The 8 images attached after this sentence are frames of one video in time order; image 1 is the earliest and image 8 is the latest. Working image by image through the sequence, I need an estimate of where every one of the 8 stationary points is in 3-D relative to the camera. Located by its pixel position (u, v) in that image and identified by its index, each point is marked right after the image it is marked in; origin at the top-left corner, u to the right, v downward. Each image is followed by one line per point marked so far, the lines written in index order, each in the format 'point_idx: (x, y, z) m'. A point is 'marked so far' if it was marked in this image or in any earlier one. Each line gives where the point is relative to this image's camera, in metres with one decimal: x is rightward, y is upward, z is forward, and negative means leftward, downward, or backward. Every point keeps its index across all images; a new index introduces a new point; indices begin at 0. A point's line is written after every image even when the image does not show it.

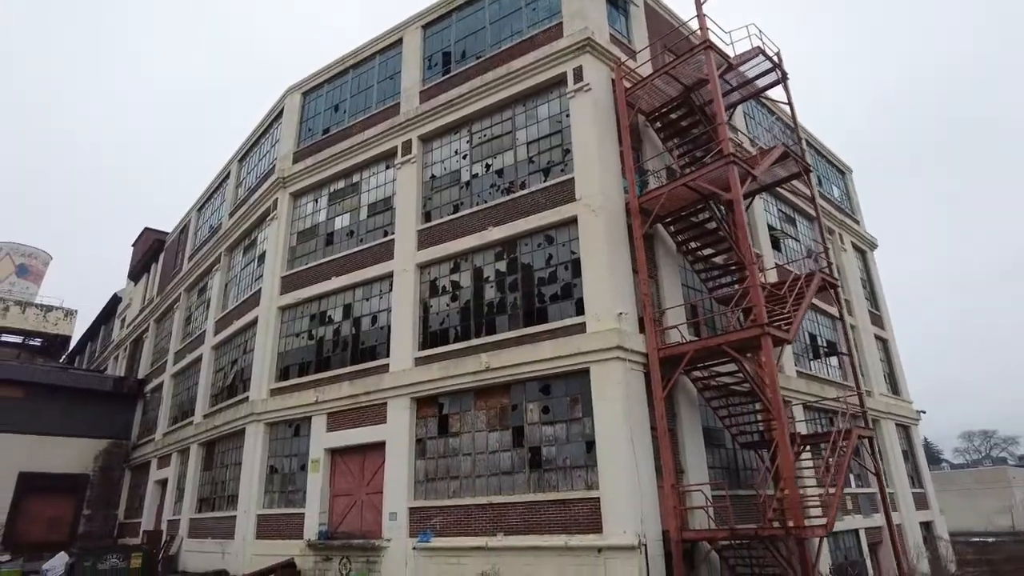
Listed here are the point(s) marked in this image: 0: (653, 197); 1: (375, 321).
0: (+2.6, +1.7, +12.3) m
1: (-3.1, -0.8, +14.8) m
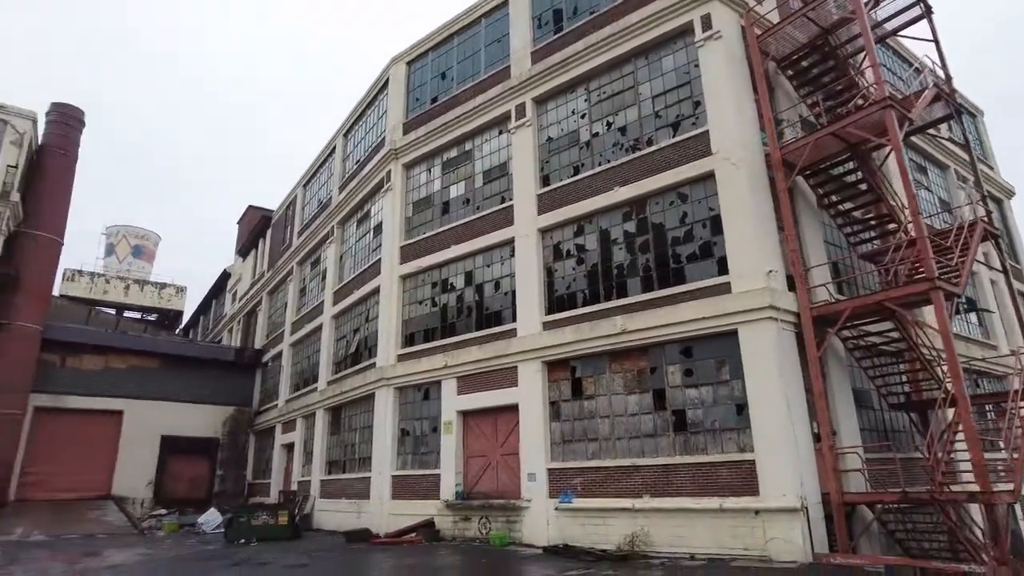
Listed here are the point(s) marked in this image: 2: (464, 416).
0: (+5.0, +2.5, +11.6) m
1: (-0.3, 0.0, +14.9) m
2: (-1.1, -2.9, +14.6) m
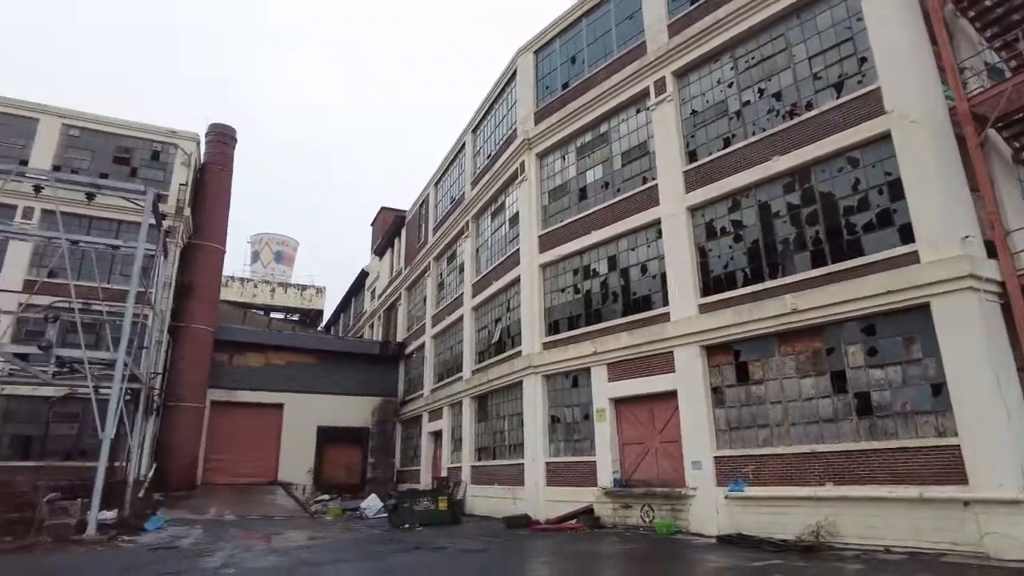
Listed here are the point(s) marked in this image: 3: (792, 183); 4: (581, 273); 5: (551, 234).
0: (+7.5, +3.0, +10.4) m
1: (+3.0, +0.4, +14.5) m
2: (+2.3, -2.5, +14.4) m
3: (+5.2, +1.9, +12.2) m
4: (+1.7, +0.4, +16.2) m
5: (+1.0, +1.4, +17.4) m
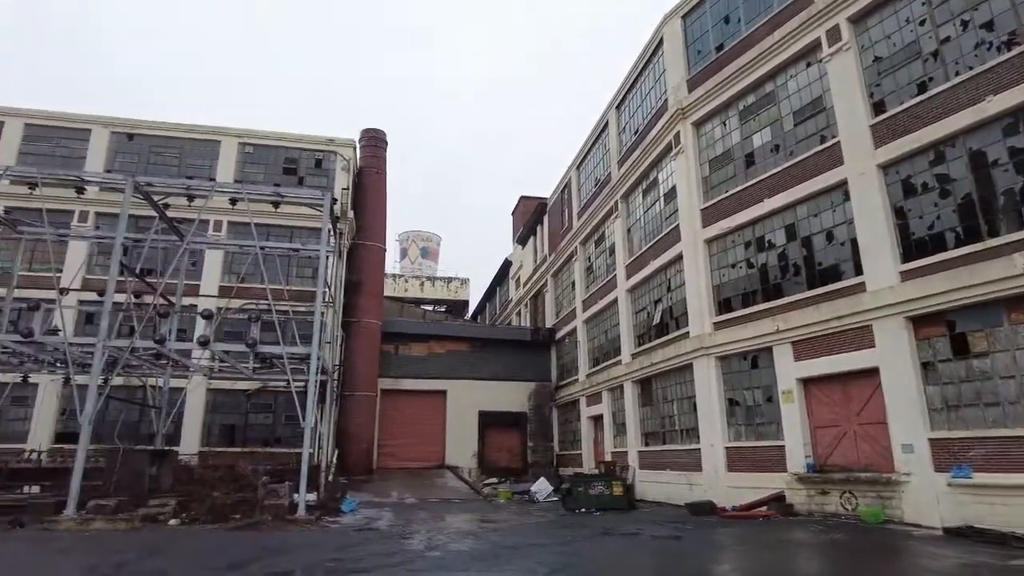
0: (+9.9, +3.8, +8.3) m
1: (+6.4, +1.0, +13.3) m
2: (+5.9, -1.9, +13.4) m
3: (+8.0, +2.6, +10.5) m
4: (+5.6, +1.0, +15.2) m
5: (+5.1, +2.0, +16.4) m
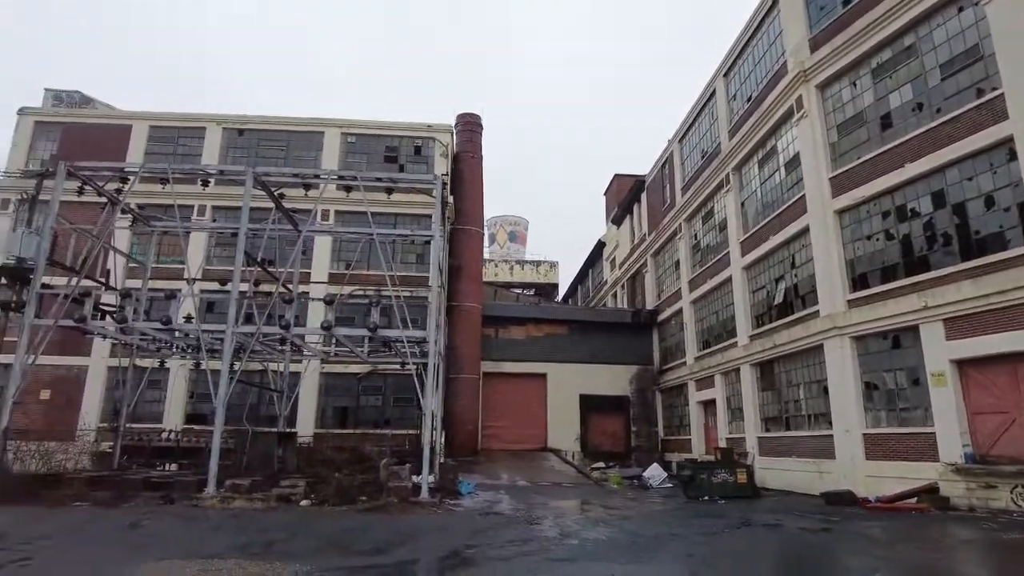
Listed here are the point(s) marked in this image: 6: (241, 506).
0: (+11.4, +4.2, +6.4) m
1: (+8.7, +1.5, +11.9) m
2: (+8.2, -1.4, +12.1) m
3: (+9.9, +3.1, +8.9) m
4: (+8.0, +1.5, +13.9) m
5: (+7.7, +2.6, +15.2) m
6: (-4.8, -3.9, +11.6) m
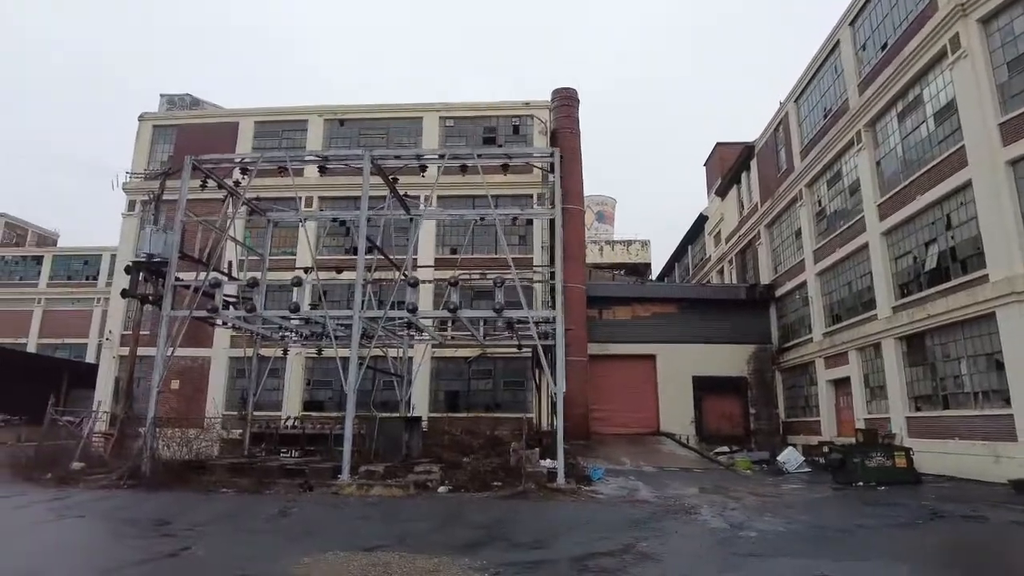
0: (+12.8, +4.9, +4.1) m
1: (+10.9, +2.3, +10.0) m
2: (+10.6, -0.6, +10.3) m
3: (+11.6, +3.8, +6.8) m
4: (+10.5, +2.3, +12.0) m
5: (+10.3, +3.4, +13.3) m
6: (-2.3, -3.6, +11.4) m
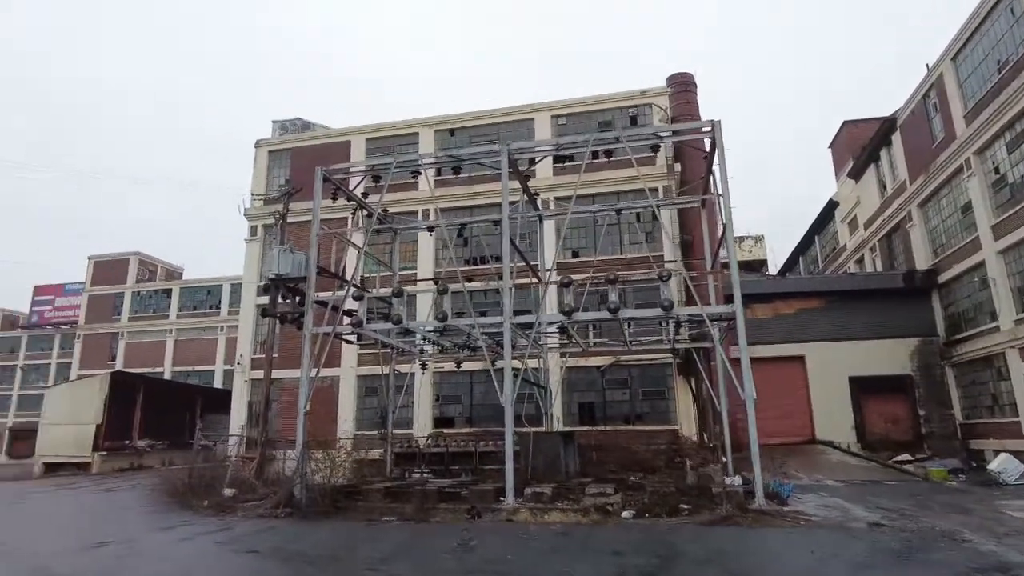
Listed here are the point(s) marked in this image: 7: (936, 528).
0: (+14.2, +5.9, +1.0) m
1: (+13.2, +3.1, +7.0) m
2: (+13.1, +0.1, +7.2) m
3: (+13.4, +4.7, +3.8) m
4: (+13.1, +3.1, +9.1) m
5: (+13.0, +4.1, +10.4) m
6: (+0.7, -3.6, +10.1) m
7: (+6.0, -3.3, +9.3) m
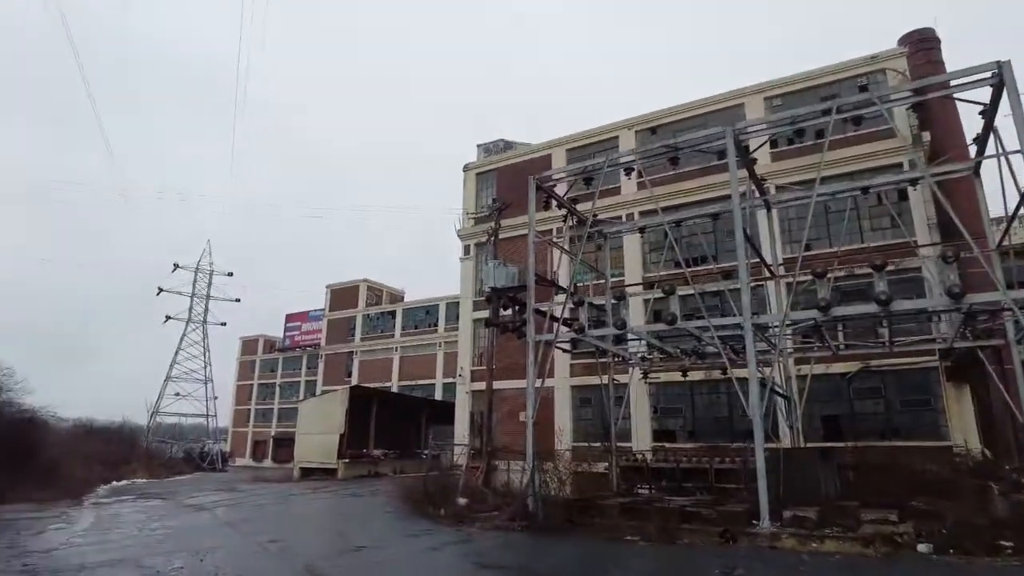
0: (+13.9, +6.9, -3.8) m
1: (+14.9, +4.0, +2.2) m
2: (+15.0, +1.0, +2.4) m
3: (+14.1, +5.6, -0.9) m
4: (+15.4, +3.9, +4.2) m
5: (+15.6, +5.0, +5.5) m
6: (+4.2, -3.4, +8.6) m
7: (+9.0, -2.9, +6.3) m
